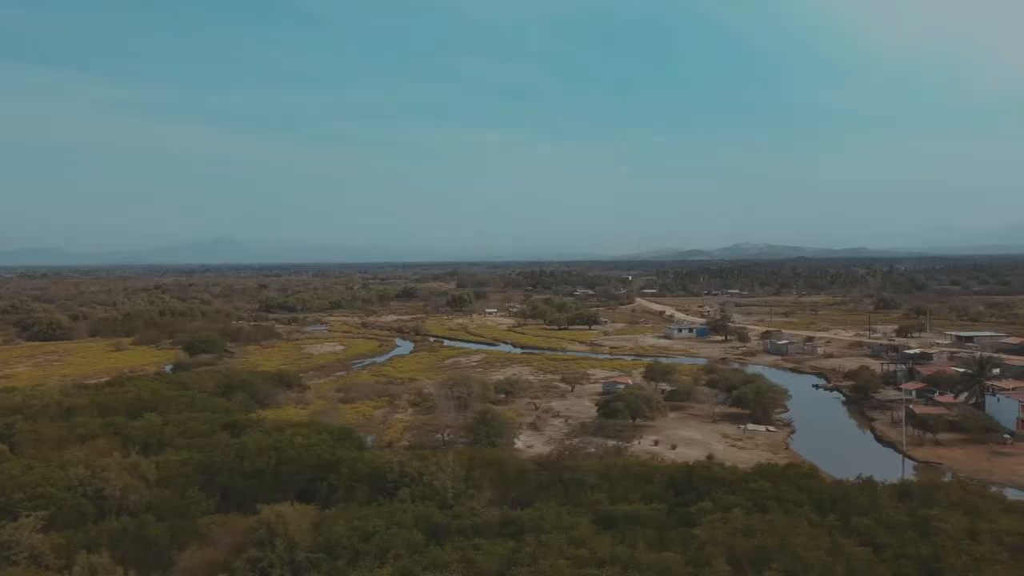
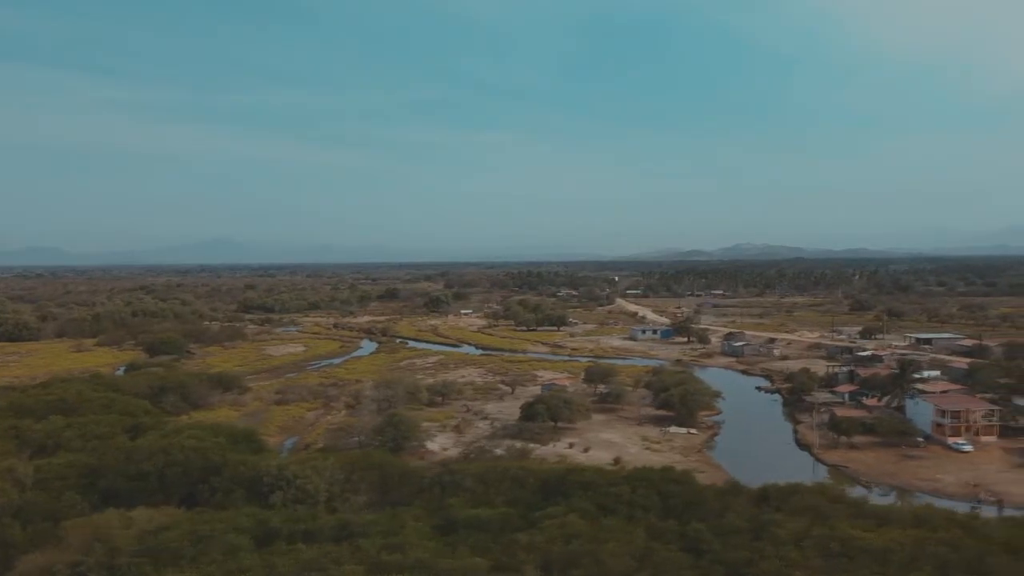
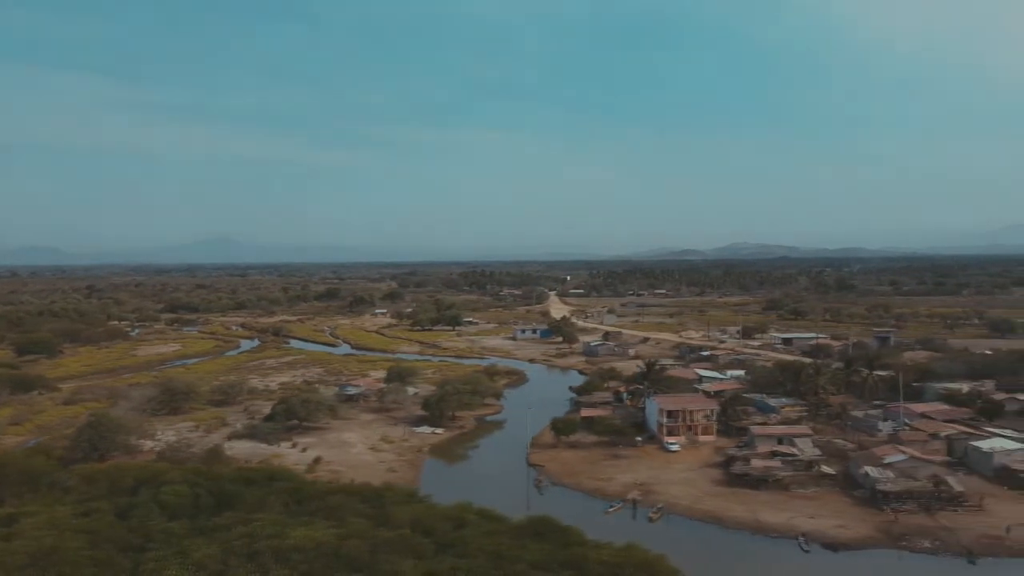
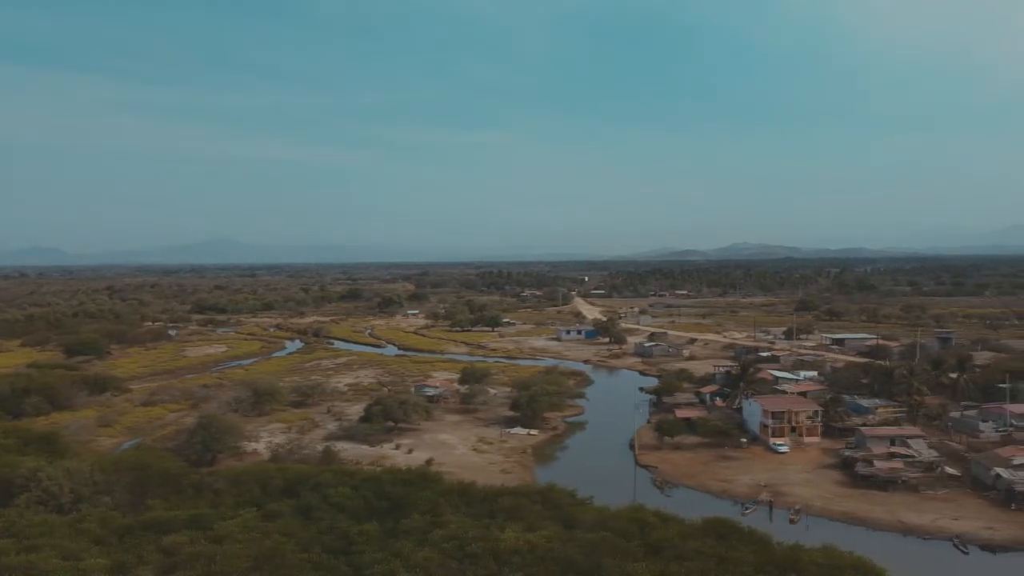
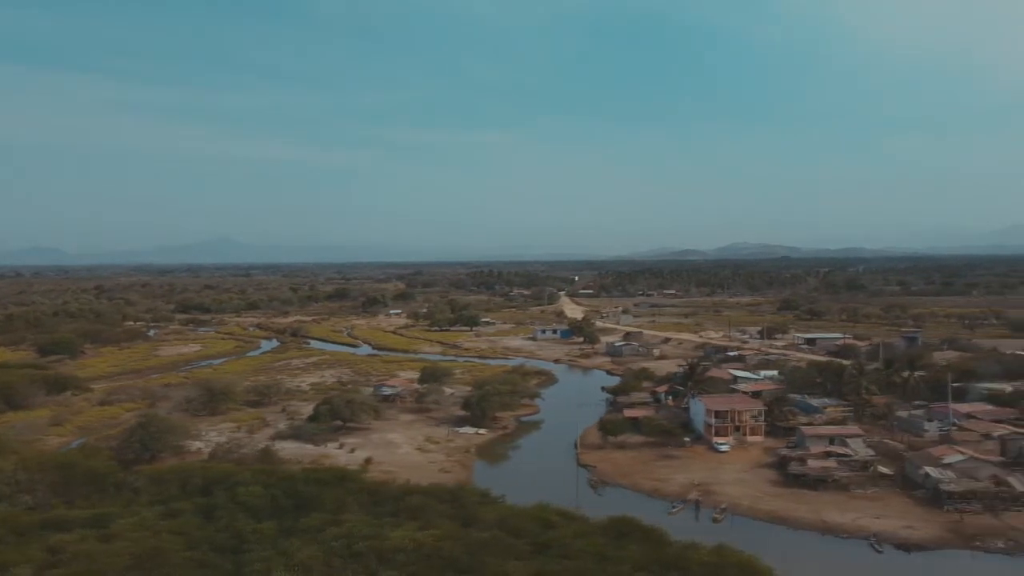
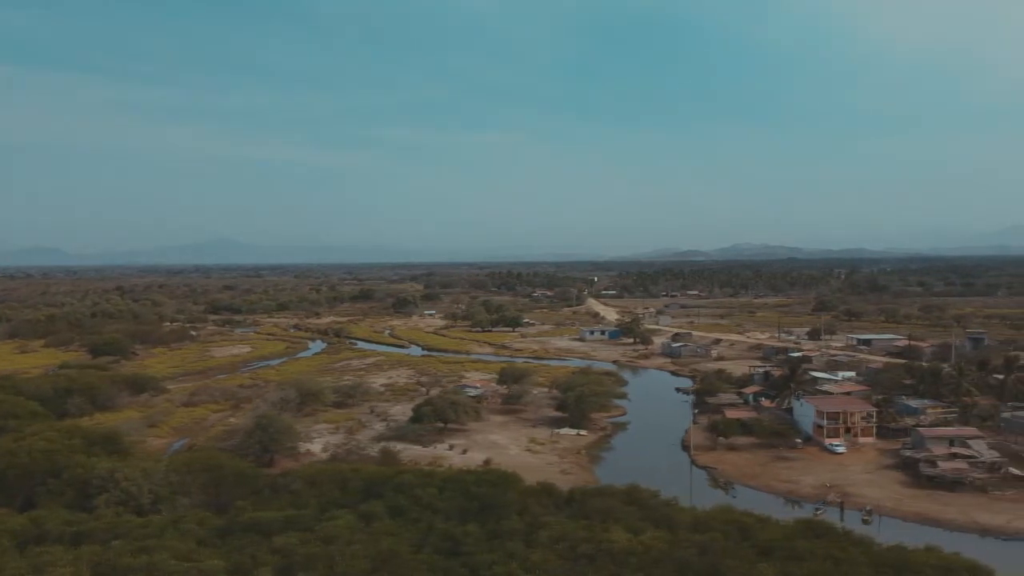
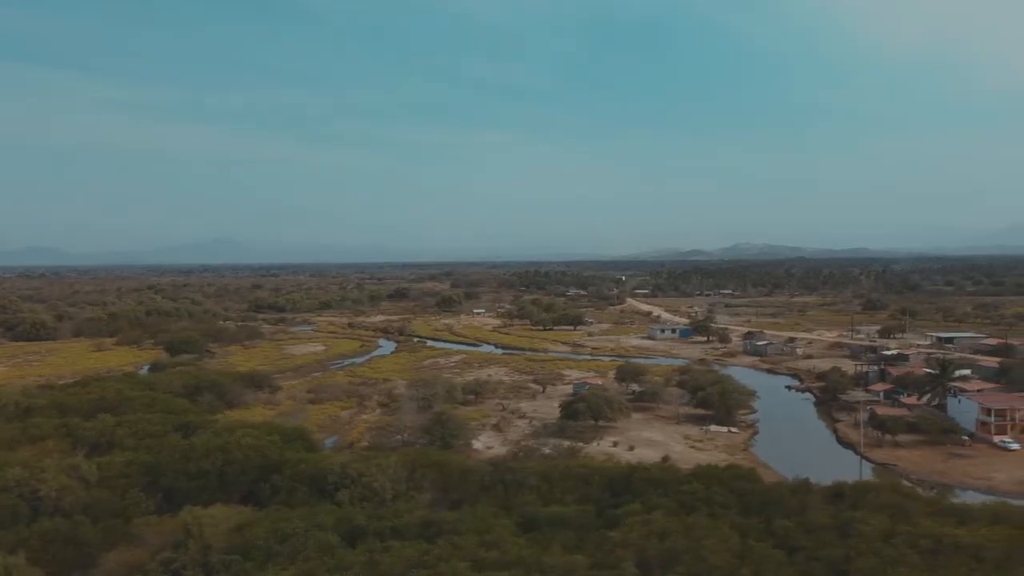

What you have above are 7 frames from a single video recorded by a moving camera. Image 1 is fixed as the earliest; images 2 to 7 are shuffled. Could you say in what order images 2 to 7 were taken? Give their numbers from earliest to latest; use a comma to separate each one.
7, 2, 6, 4, 5, 3
